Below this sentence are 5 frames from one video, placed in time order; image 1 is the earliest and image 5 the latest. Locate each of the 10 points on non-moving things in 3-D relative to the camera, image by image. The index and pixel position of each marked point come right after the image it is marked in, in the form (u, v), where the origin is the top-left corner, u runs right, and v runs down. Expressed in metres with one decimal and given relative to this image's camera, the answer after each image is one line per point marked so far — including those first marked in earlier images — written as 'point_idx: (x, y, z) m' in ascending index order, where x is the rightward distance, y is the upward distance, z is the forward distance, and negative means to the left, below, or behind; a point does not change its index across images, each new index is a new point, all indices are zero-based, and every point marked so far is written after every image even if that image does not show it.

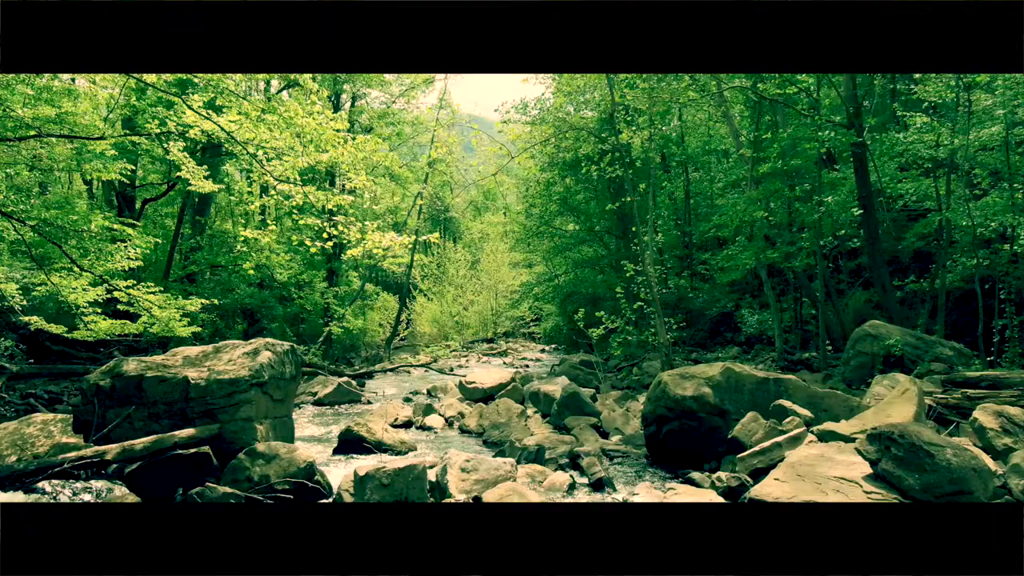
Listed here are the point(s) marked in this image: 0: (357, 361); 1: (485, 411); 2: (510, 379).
0: (-4.5, -2.1, +16.4) m
1: (-0.3, -1.5, +7.0) m
2: (0.0, -1.5, +8.9) m
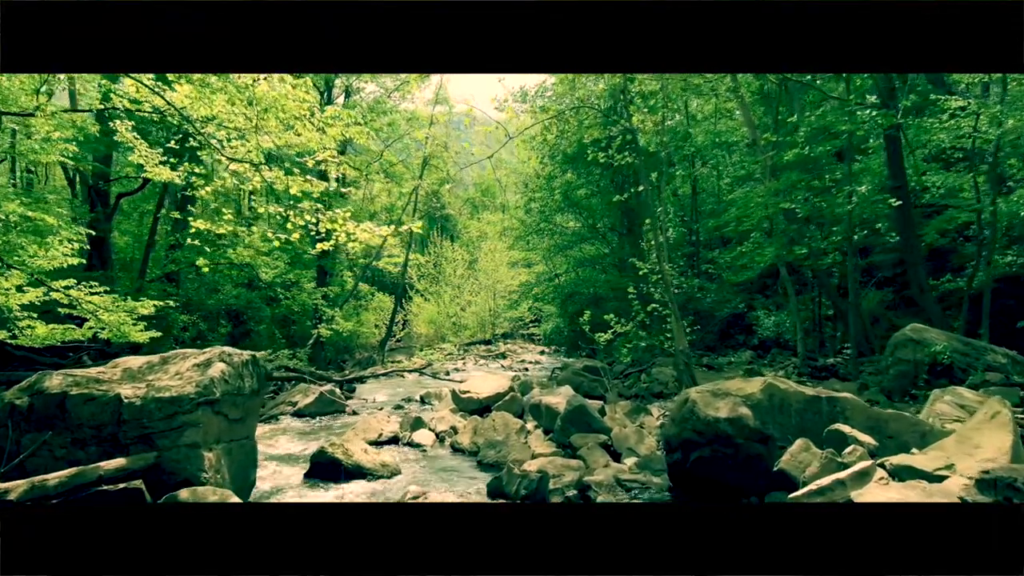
0: (-4.6, -2.1, +15.7) m
1: (-0.4, -1.5, +6.2) m
2: (-0.1, -1.5, +8.1) m
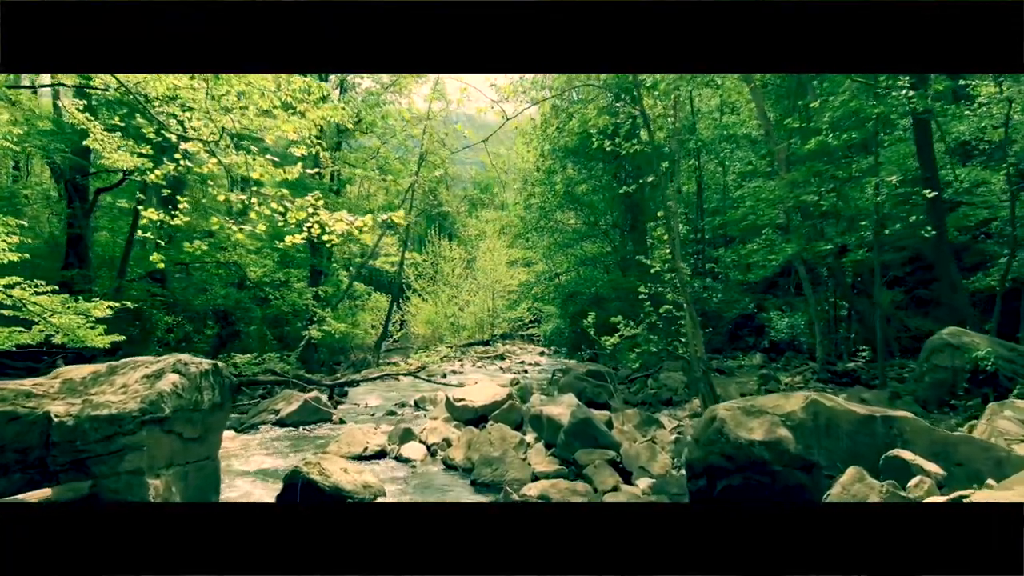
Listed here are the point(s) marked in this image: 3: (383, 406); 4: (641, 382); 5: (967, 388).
0: (-4.6, -2.1, +15.1) m
1: (-0.4, -1.5, +5.6) m
2: (-0.1, -1.5, +7.6) m
3: (-2.6, -2.4, +11.2) m
4: (+2.1, -1.5, +9.0) m
5: (+4.6, -1.0, +5.7) m
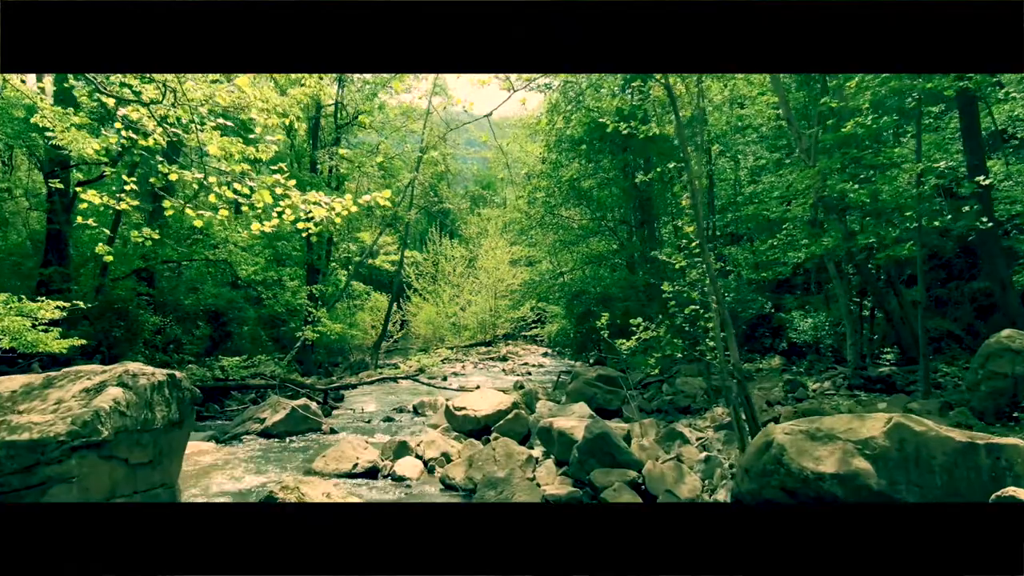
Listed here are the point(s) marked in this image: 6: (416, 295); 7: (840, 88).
0: (-4.5, -2.1, +14.5) m
1: (-0.3, -1.5, +5.0) m
2: (0.0, -1.5, +7.0) m
3: (-2.5, -2.4, +10.7) m
4: (+2.2, -1.5, +8.4) m
5: (+4.7, -1.0, +5.1) m
6: (-2.8, -0.2, +16.2) m
7: (+5.1, +3.1, +8.7) m
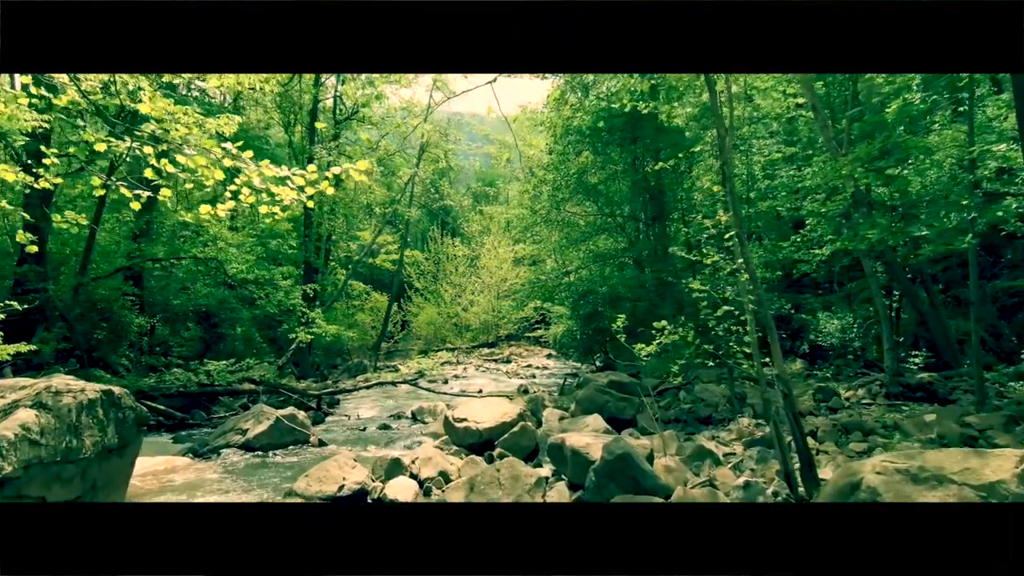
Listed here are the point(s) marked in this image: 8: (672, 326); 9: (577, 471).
0: (-4.4, -2.1, +13.9) m
1: (-0.3, -1.5, +4.4) m
2: (0.0, -1.4, +6.4) m
3: (-2.5, -2.3, +10.1) m
4: (+2.2, -1.5, +7.7) m
5: (+4.7, -1.0, +4.4) m
6: (-2.7, -0.2, +15.6) m
7: (+5.1, +3.2, +8.1) m
8: (+1.7, -0.4, +6.0) m
9: (+0.5, -1.5, +4.5) m
